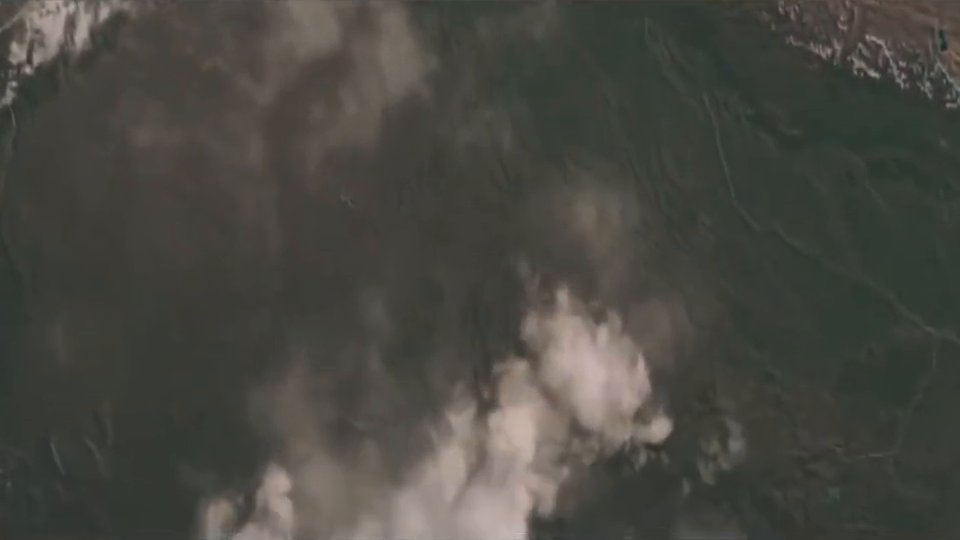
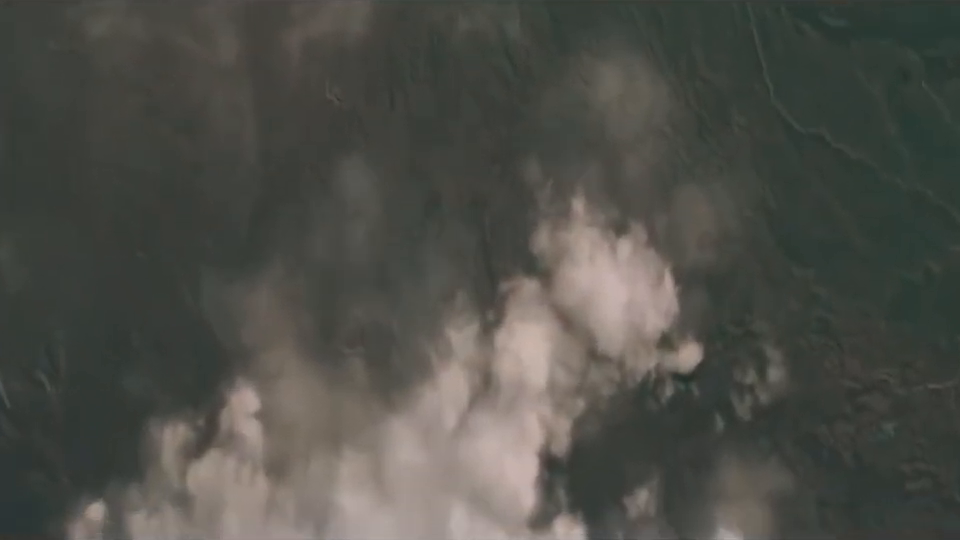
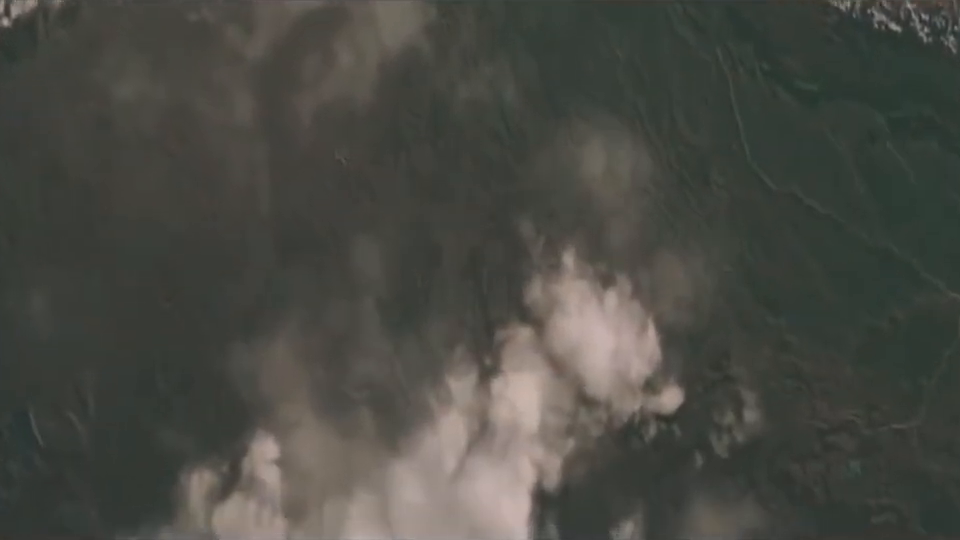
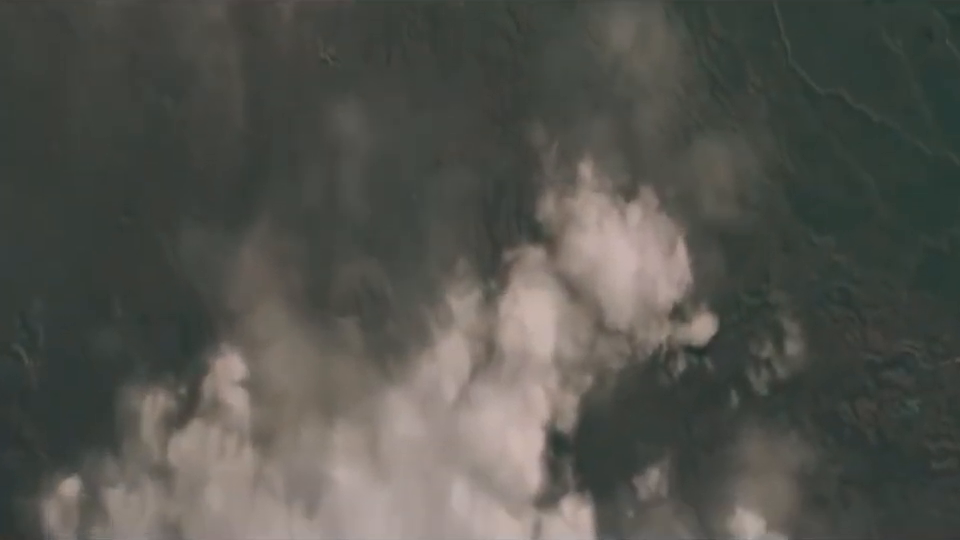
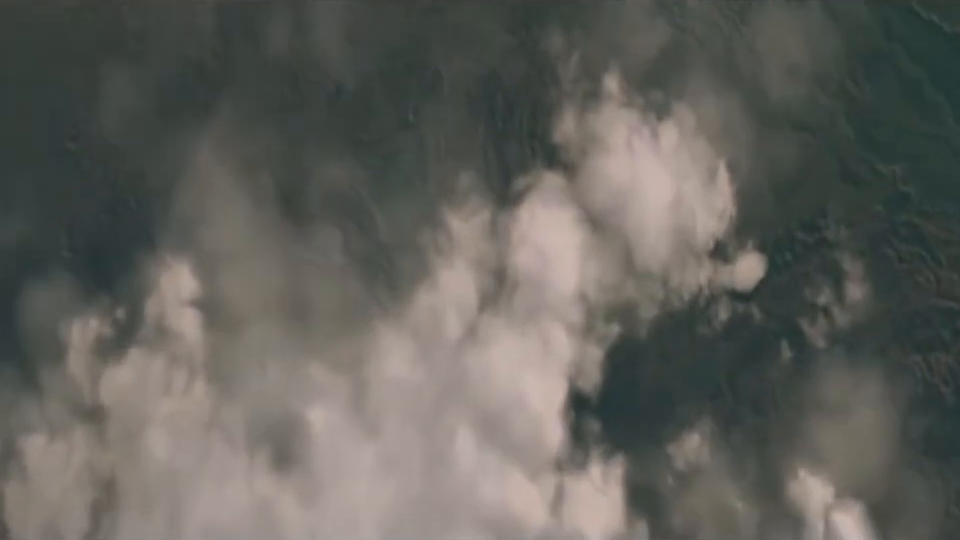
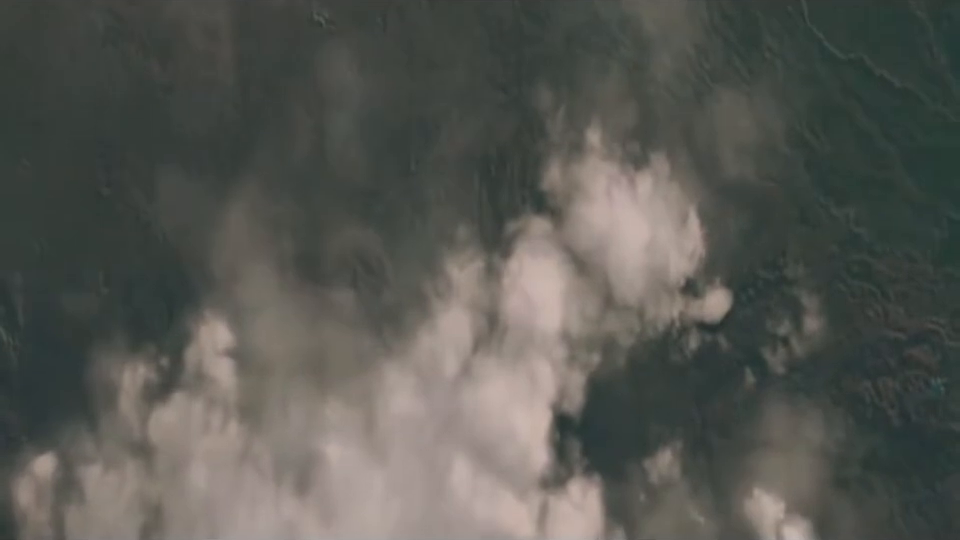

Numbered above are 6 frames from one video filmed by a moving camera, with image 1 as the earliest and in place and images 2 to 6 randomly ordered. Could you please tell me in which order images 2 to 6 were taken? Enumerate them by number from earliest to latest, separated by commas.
3, 2, 4, 6, 5
